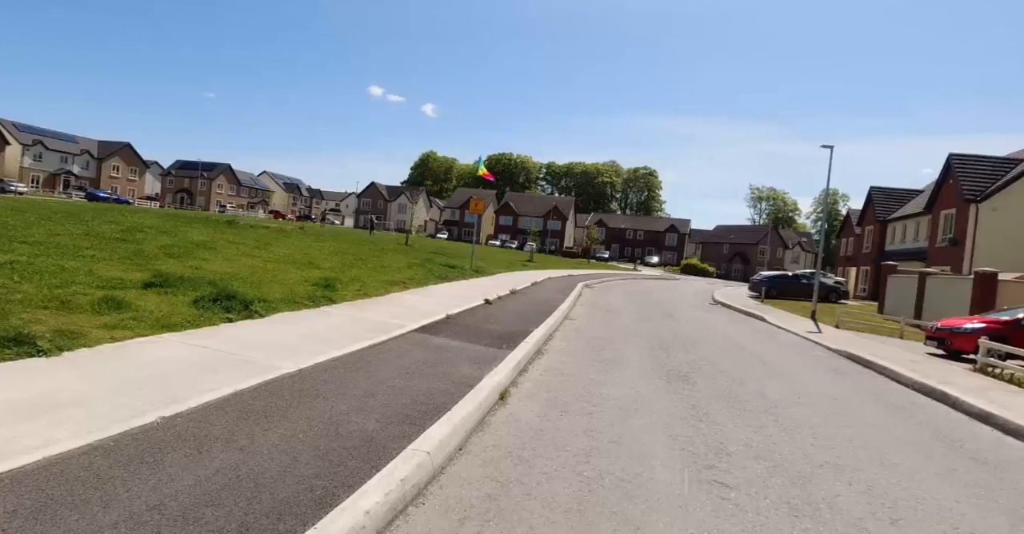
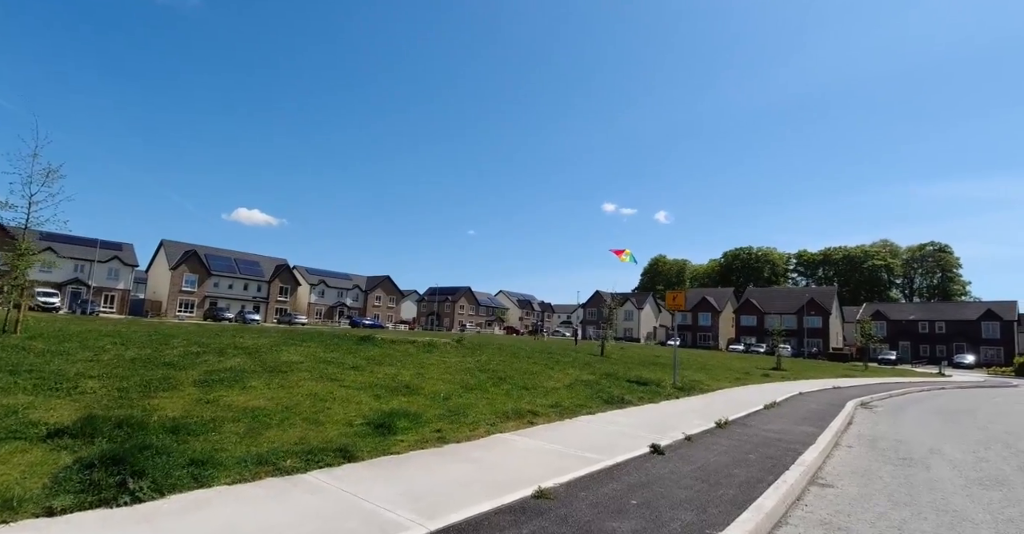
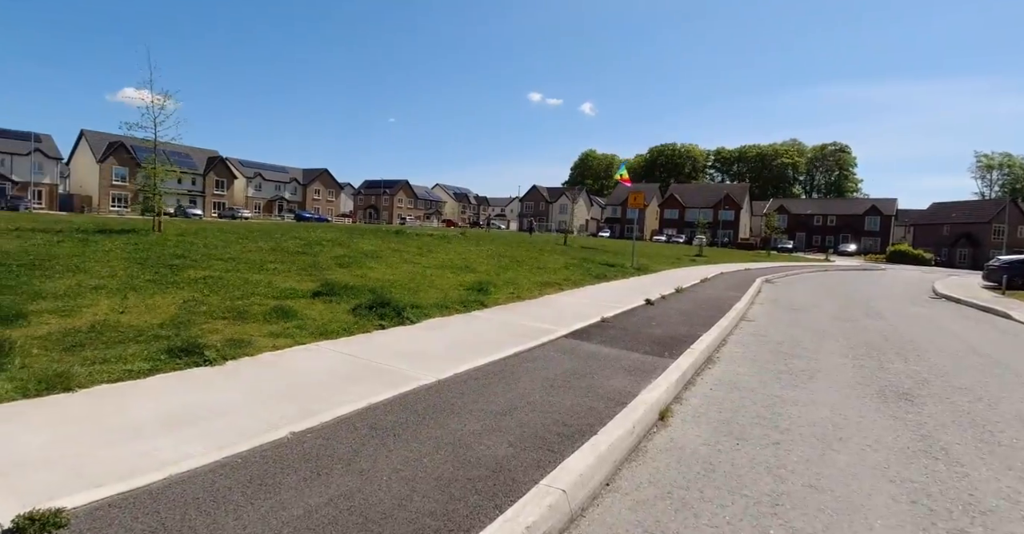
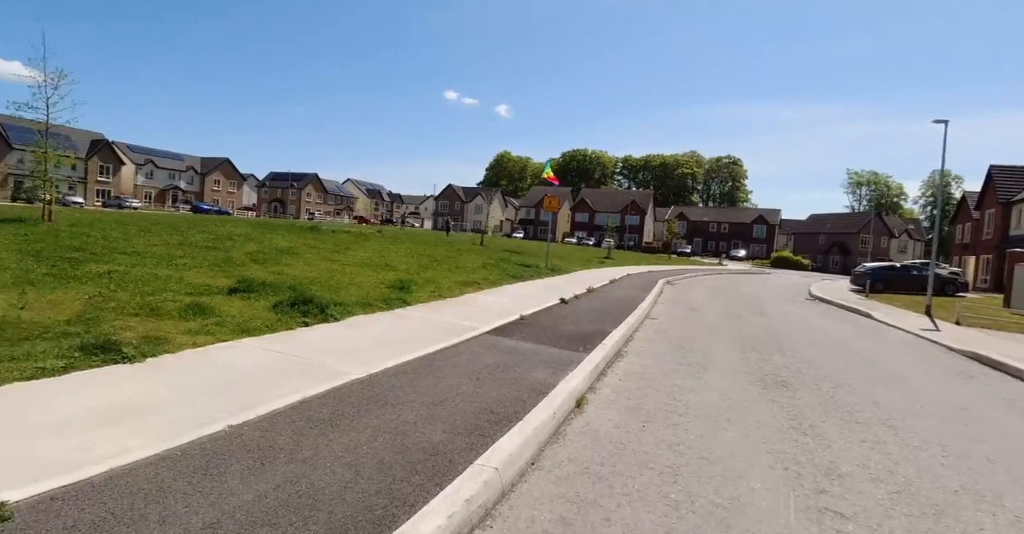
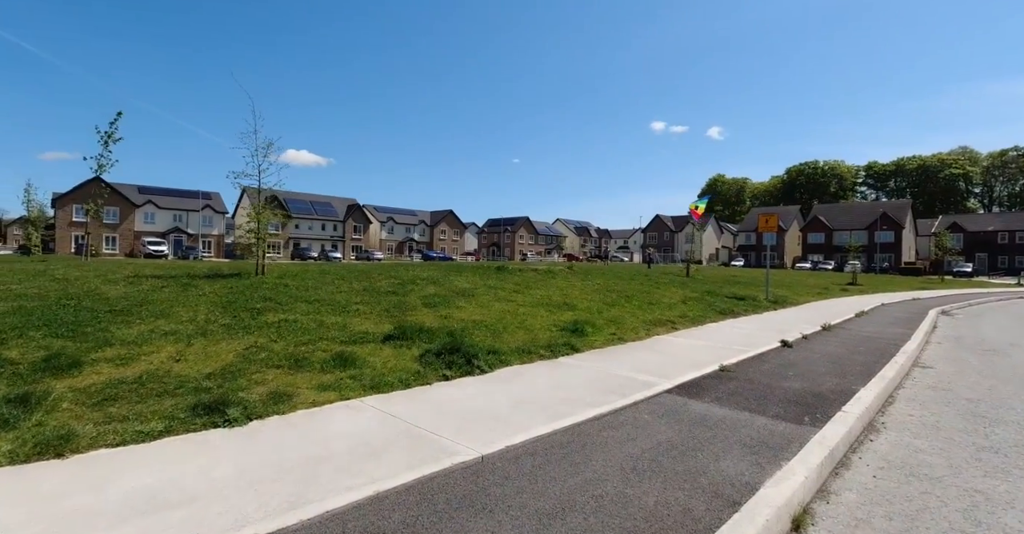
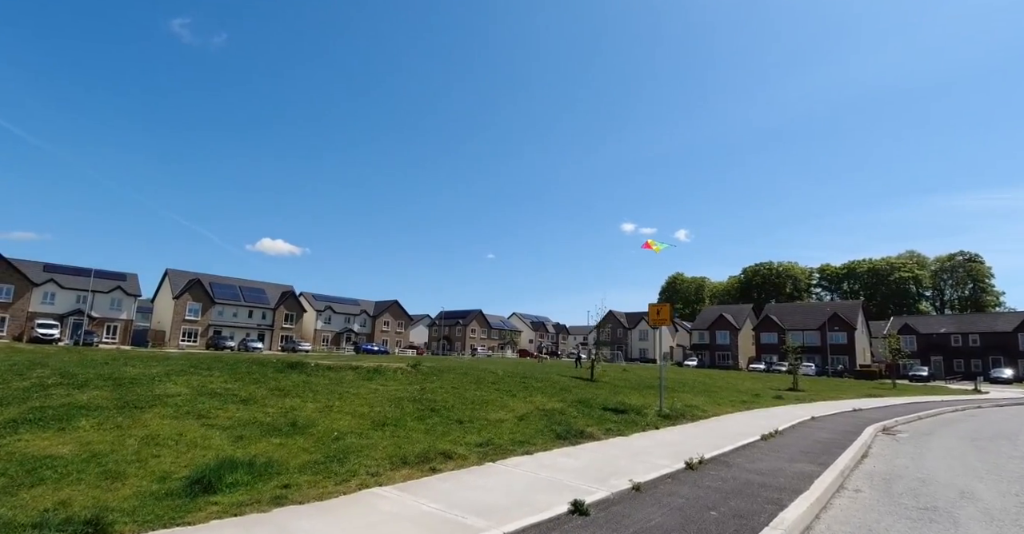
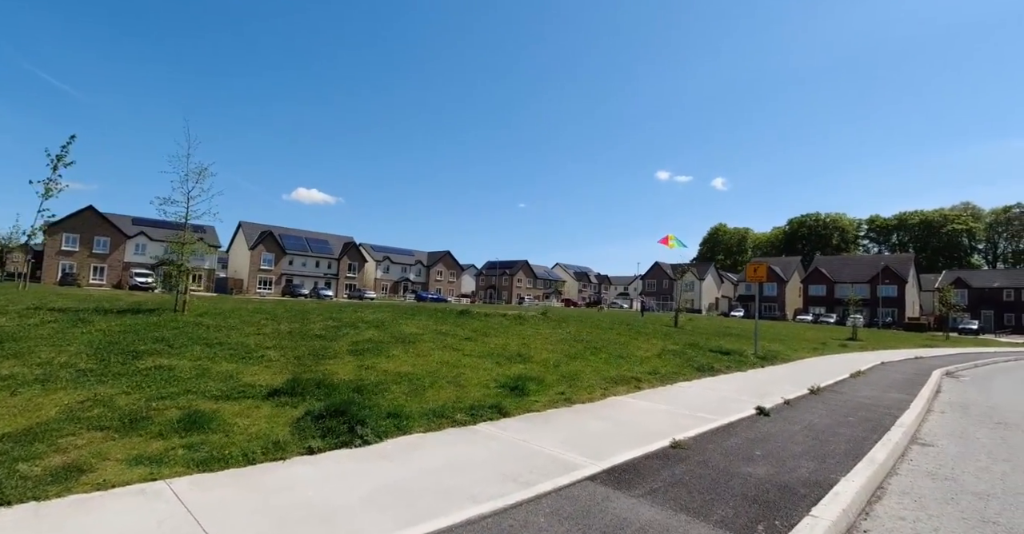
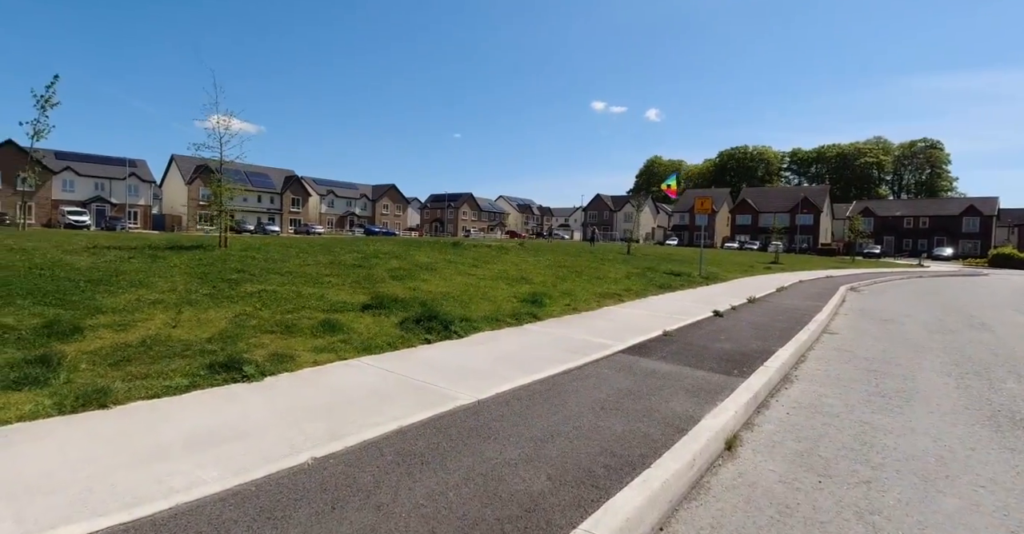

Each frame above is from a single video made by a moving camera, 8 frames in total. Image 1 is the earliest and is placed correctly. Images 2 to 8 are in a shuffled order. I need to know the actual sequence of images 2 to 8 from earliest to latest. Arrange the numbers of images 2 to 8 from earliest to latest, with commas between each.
4, 3, 8, 5, 7, 2, 6
